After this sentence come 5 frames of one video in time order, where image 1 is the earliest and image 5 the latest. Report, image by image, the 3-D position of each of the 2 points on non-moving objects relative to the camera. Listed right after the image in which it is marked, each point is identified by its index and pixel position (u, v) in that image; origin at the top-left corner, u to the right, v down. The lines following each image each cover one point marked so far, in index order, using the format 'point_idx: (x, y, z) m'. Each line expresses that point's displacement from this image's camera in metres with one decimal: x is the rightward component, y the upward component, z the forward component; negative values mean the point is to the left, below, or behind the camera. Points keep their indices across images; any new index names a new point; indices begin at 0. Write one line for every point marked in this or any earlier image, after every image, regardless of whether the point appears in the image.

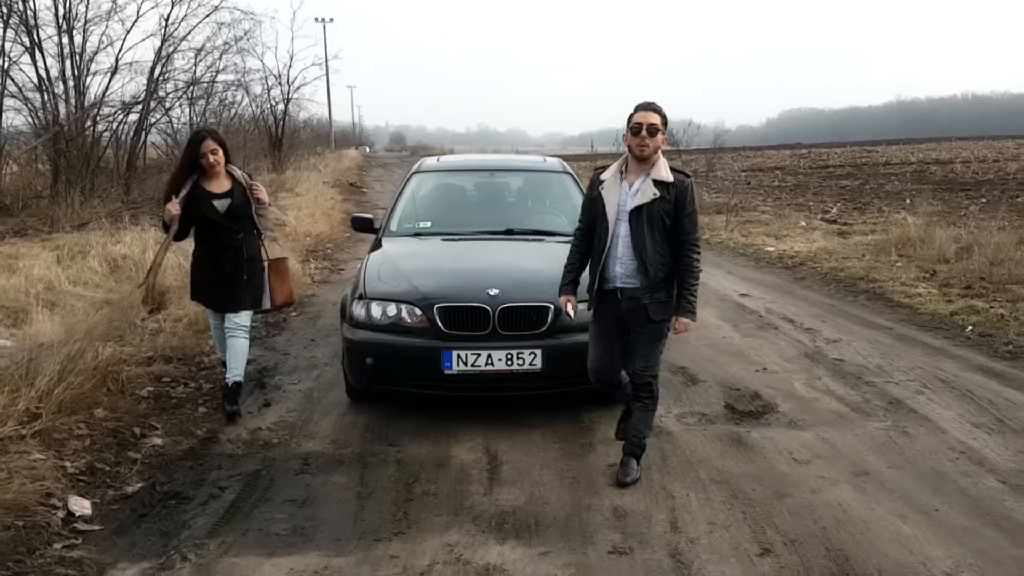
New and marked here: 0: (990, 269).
0: (+3.9, +0.2, +7.7) m
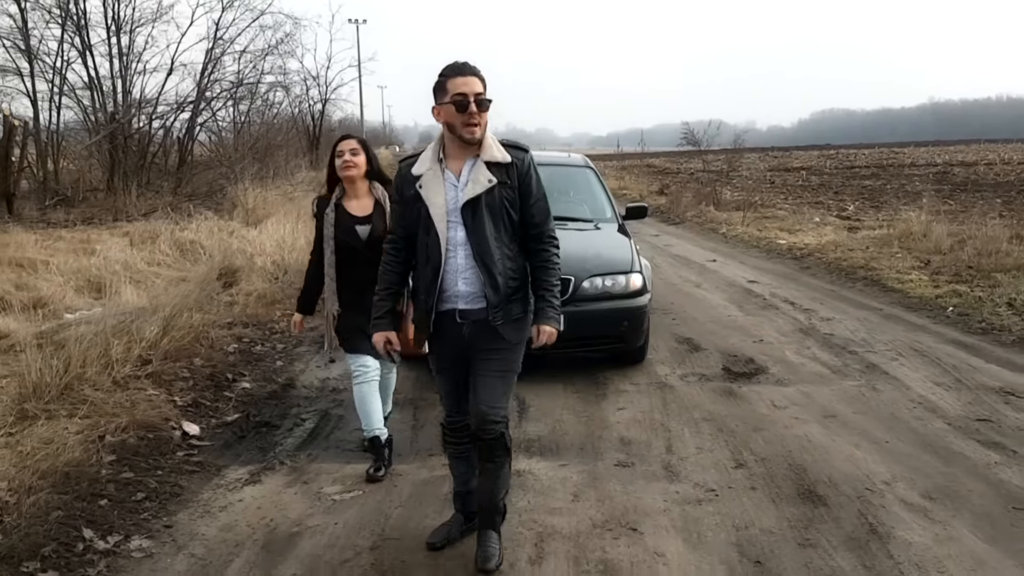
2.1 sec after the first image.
0: (+4.1, +0.3, +8.4) m
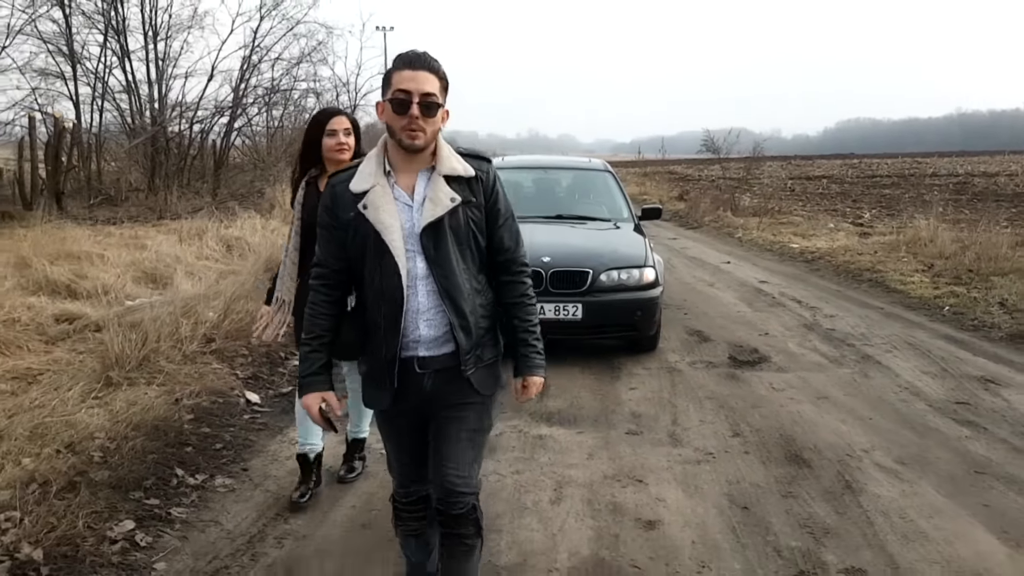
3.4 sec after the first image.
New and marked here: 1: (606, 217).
0: (+4.3, +0.2, +8.8) m
1: (+0.7, +0.5, +6.9) m
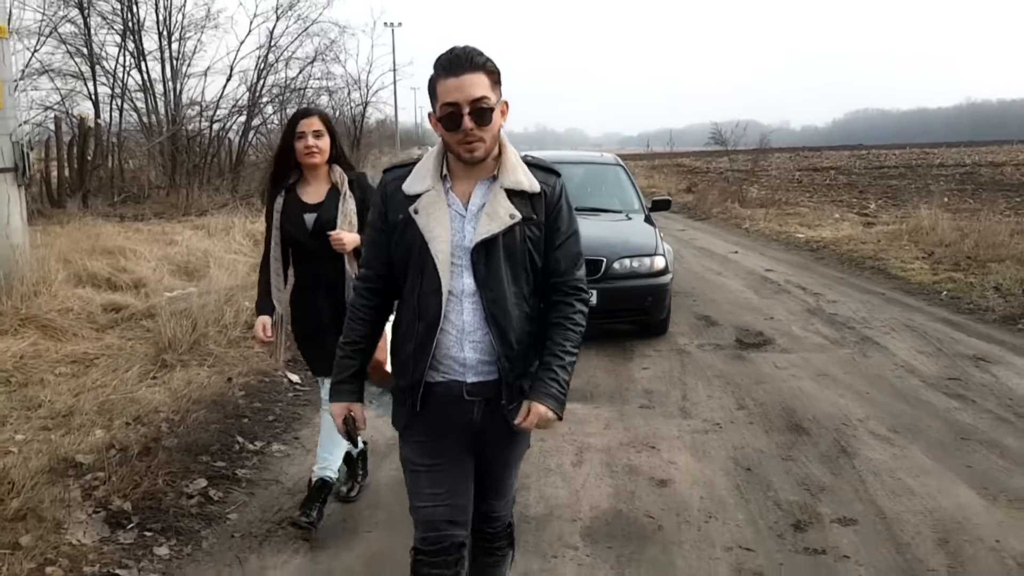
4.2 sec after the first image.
0: (+4.5, +0.4, +9.1) m
1: (+0.8, +0.6, +7.2) m
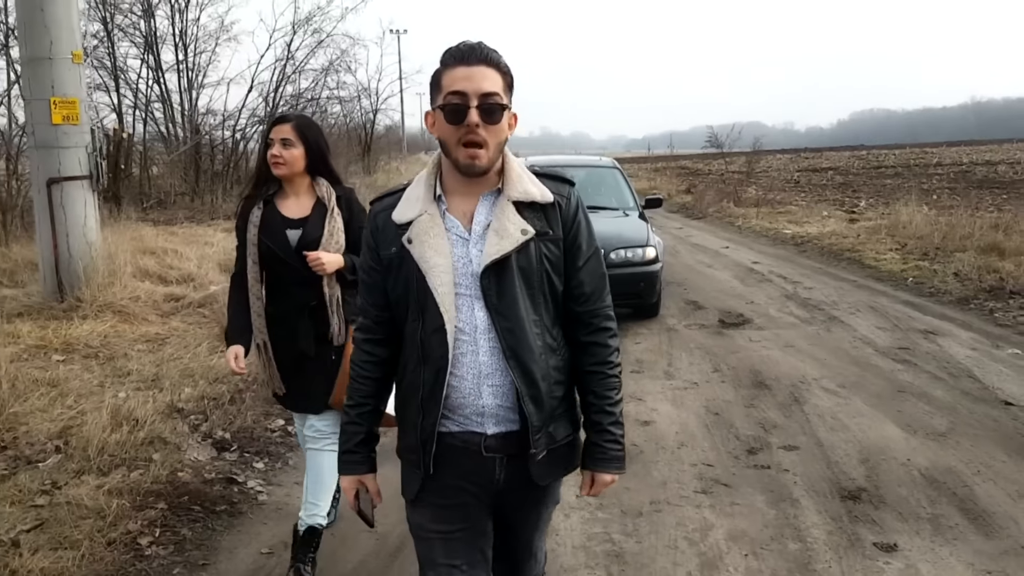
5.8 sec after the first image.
0: (+4.6, +0.5, +10.0) m
1: (+0.9, +0.7, +8.1) m
